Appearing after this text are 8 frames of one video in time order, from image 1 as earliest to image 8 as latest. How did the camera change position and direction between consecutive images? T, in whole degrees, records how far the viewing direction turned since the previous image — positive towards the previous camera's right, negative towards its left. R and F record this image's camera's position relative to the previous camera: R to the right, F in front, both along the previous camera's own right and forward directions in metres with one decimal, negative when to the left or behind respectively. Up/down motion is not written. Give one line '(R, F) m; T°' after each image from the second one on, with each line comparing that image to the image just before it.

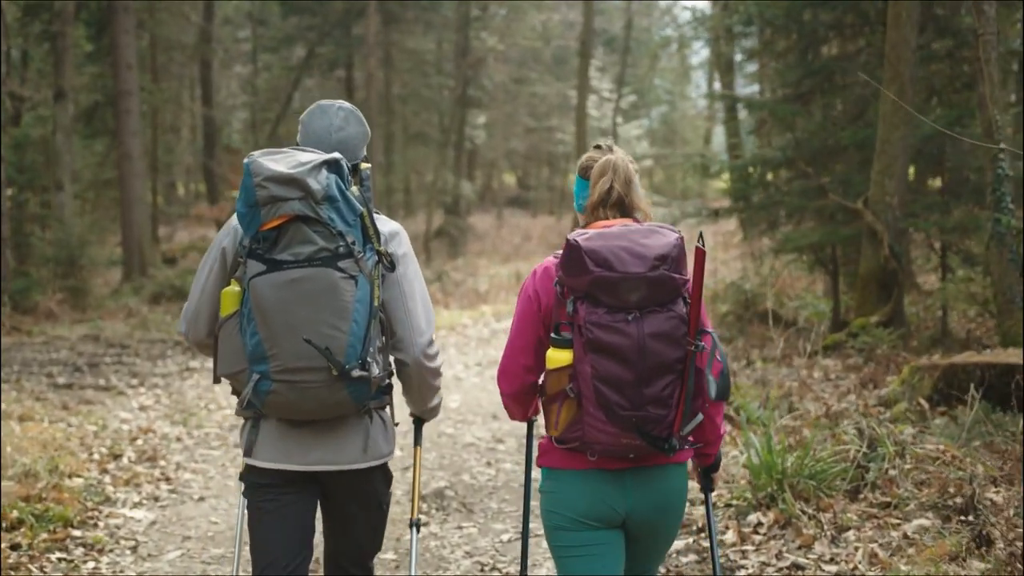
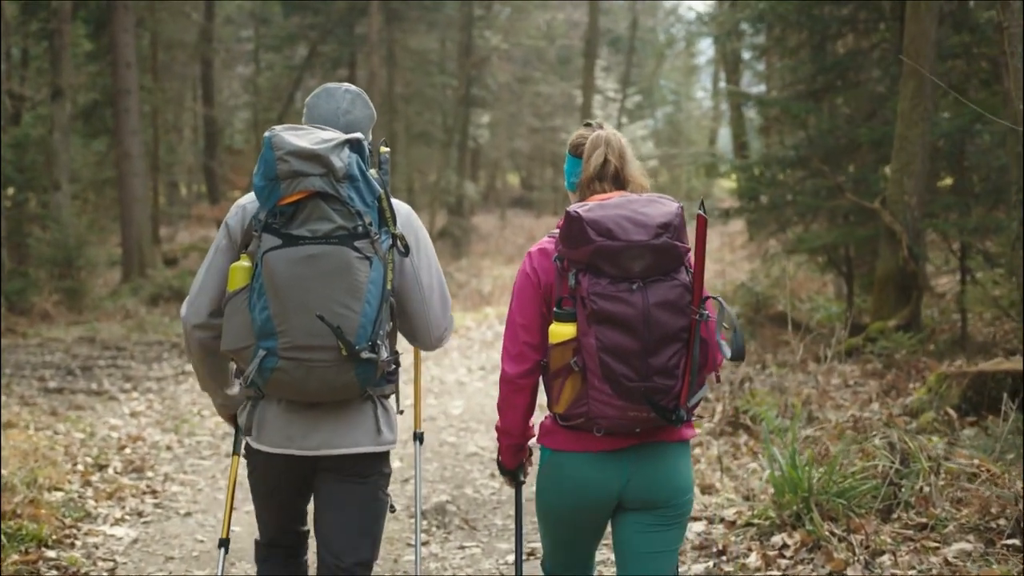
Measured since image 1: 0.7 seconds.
(0.0, +0.4) m; 0°
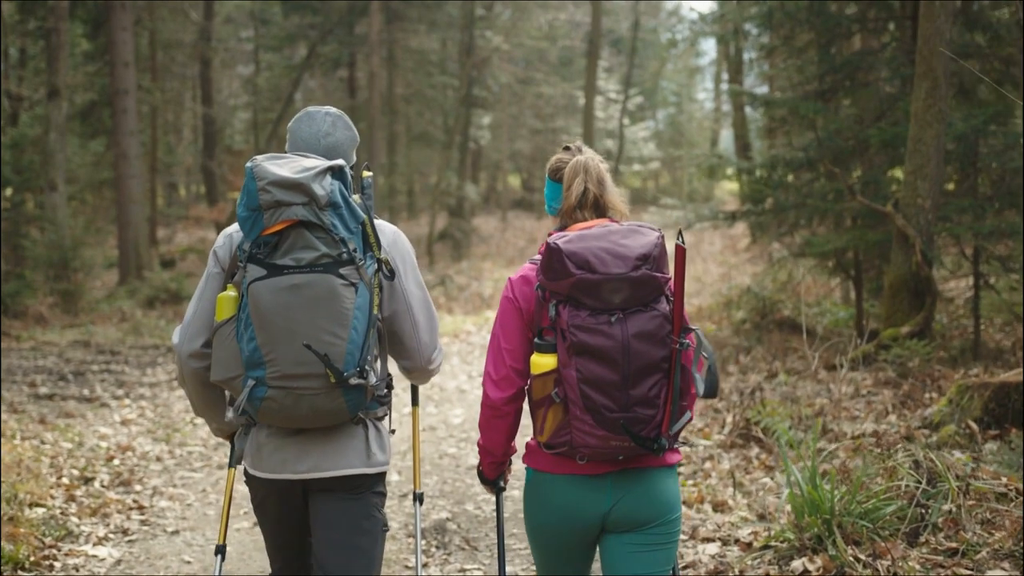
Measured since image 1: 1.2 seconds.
(0.0, +0.3) m; 0°
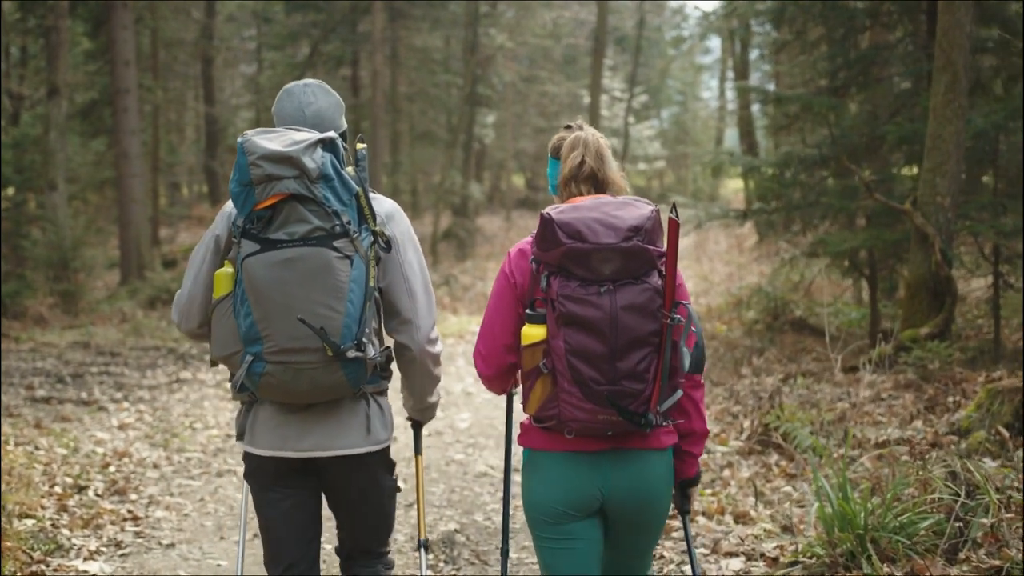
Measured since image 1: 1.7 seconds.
(0.0, +0.3) m; 0°
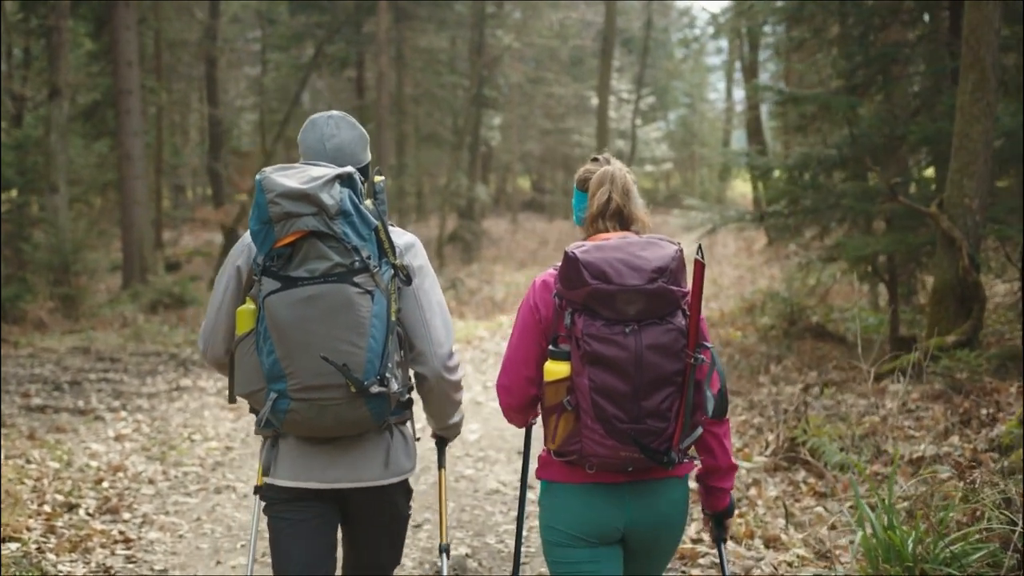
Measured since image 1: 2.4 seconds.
(-0.1, +0.3) m; 0°
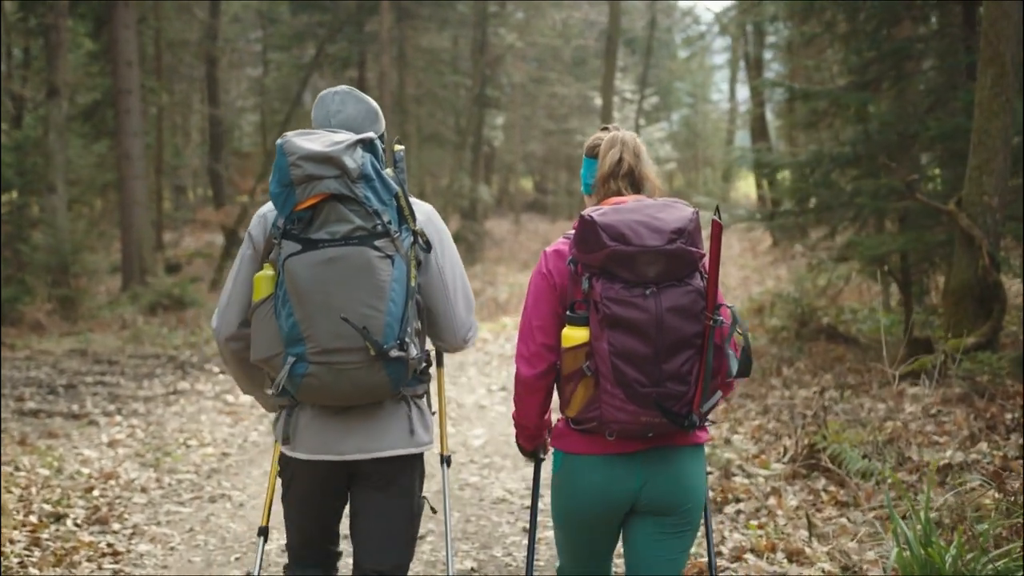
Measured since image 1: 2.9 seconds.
(0.0, +0.3) m; 0°
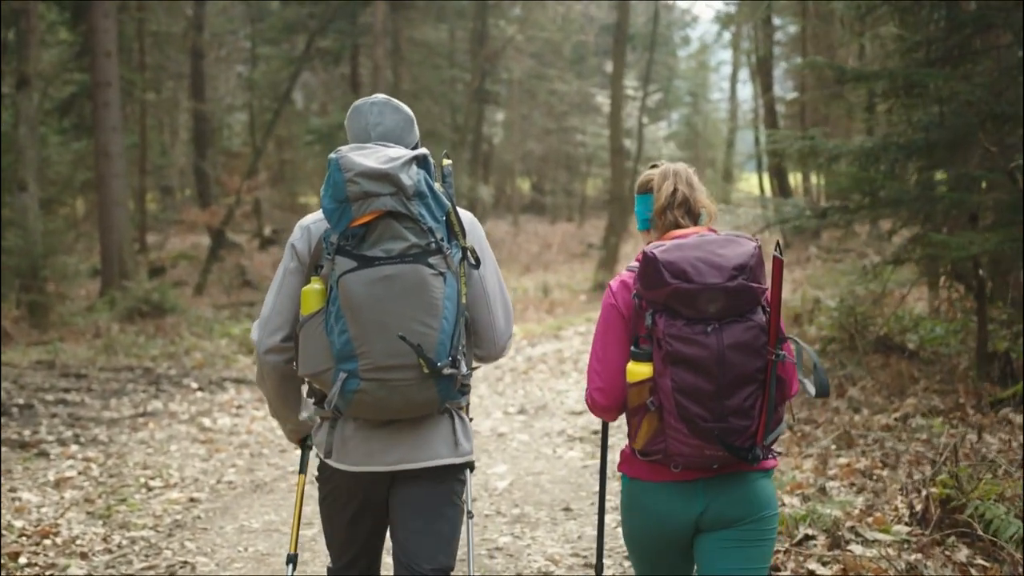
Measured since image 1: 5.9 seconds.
(-0.3, +1.4) m; 0°
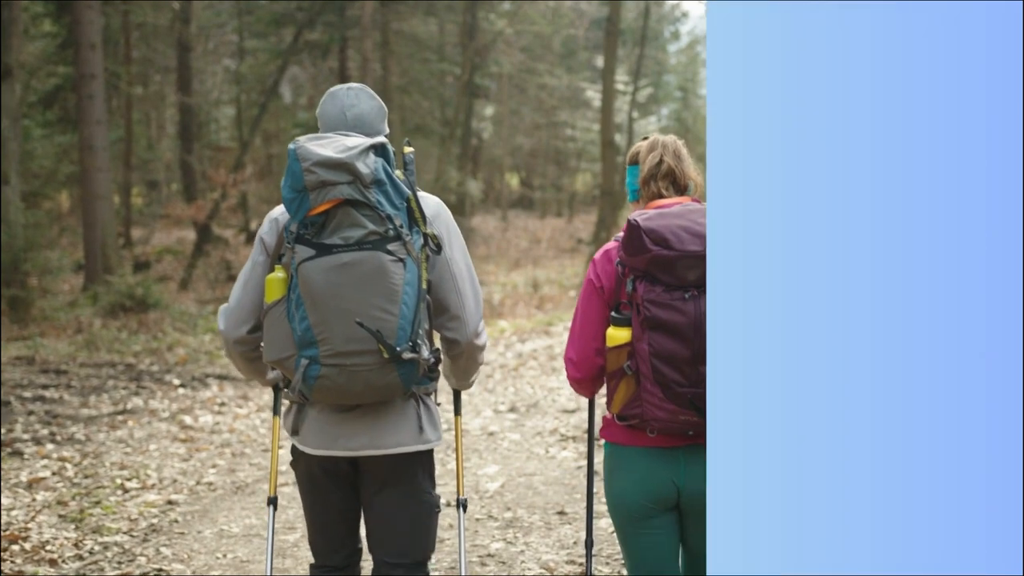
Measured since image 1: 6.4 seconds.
(0.0, +0.2) m; +1°
